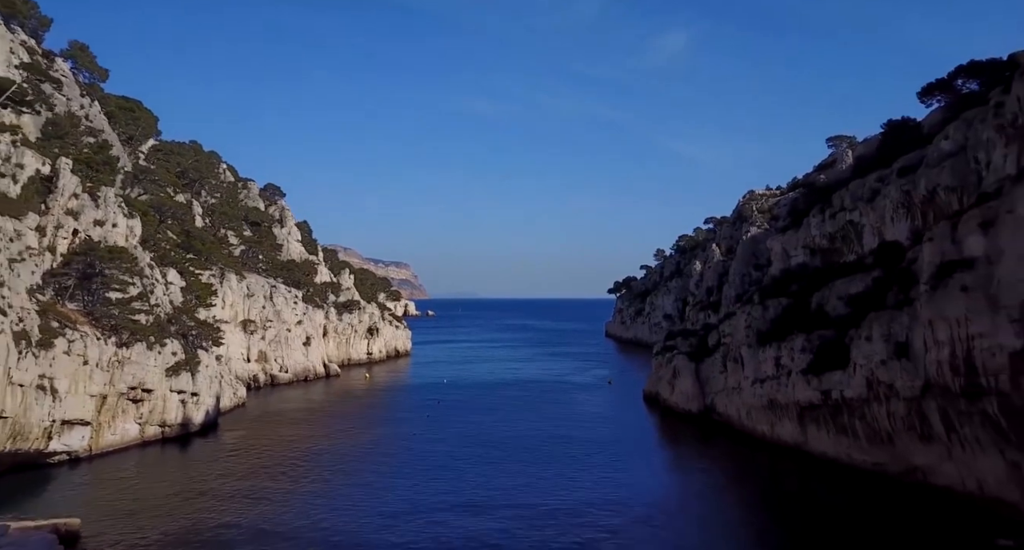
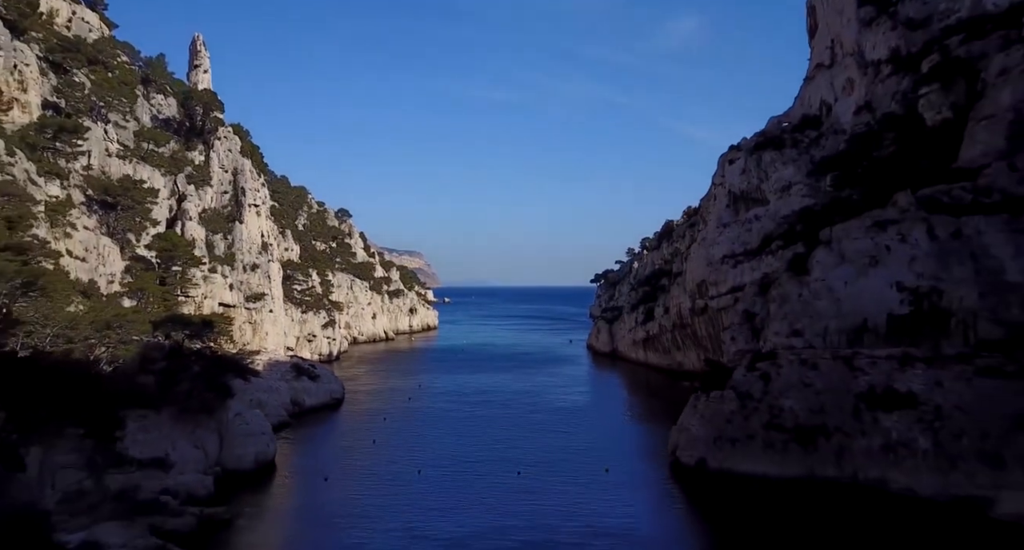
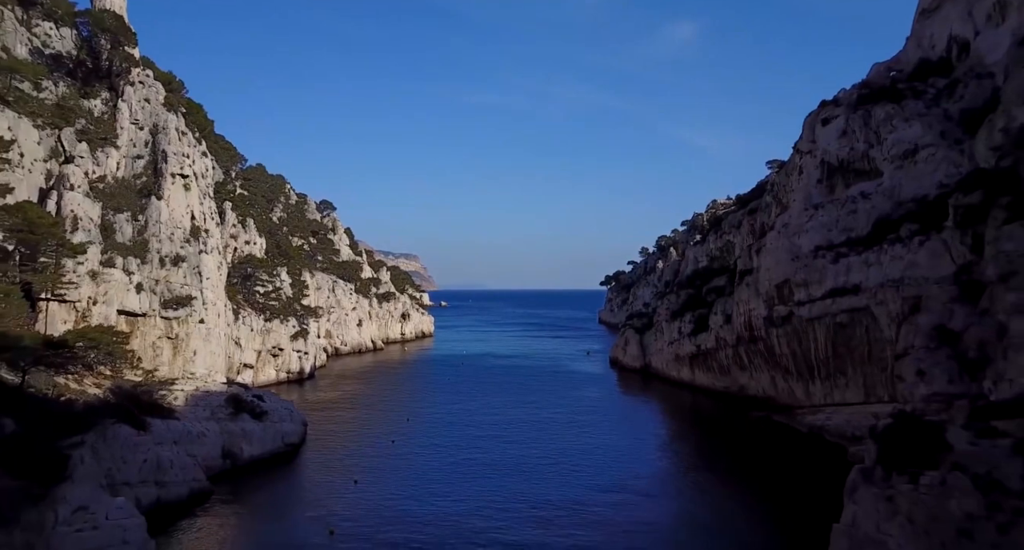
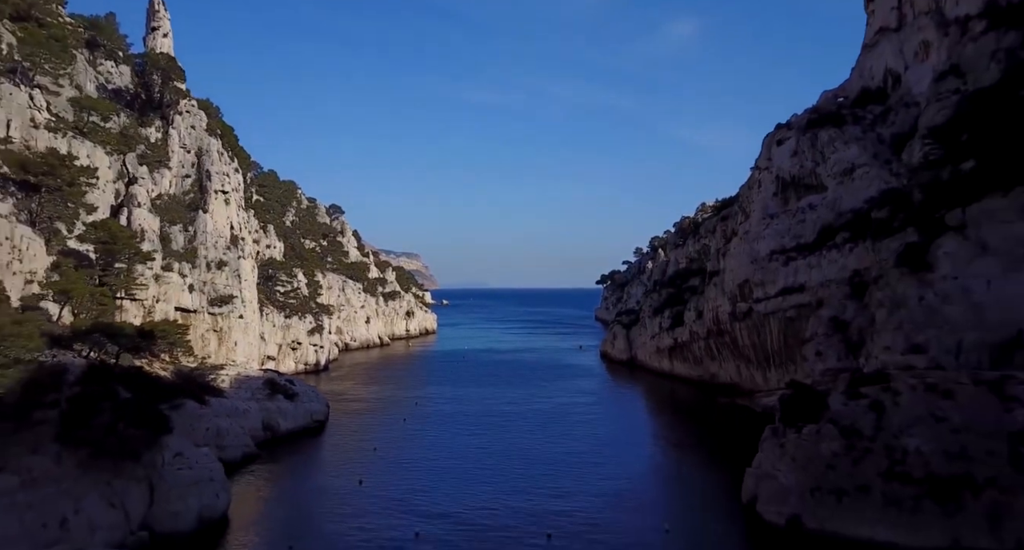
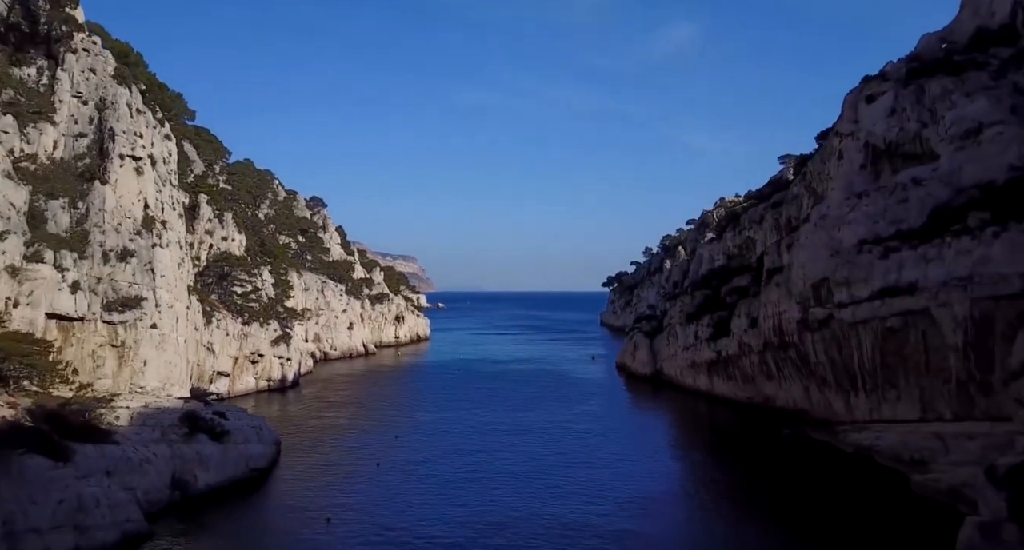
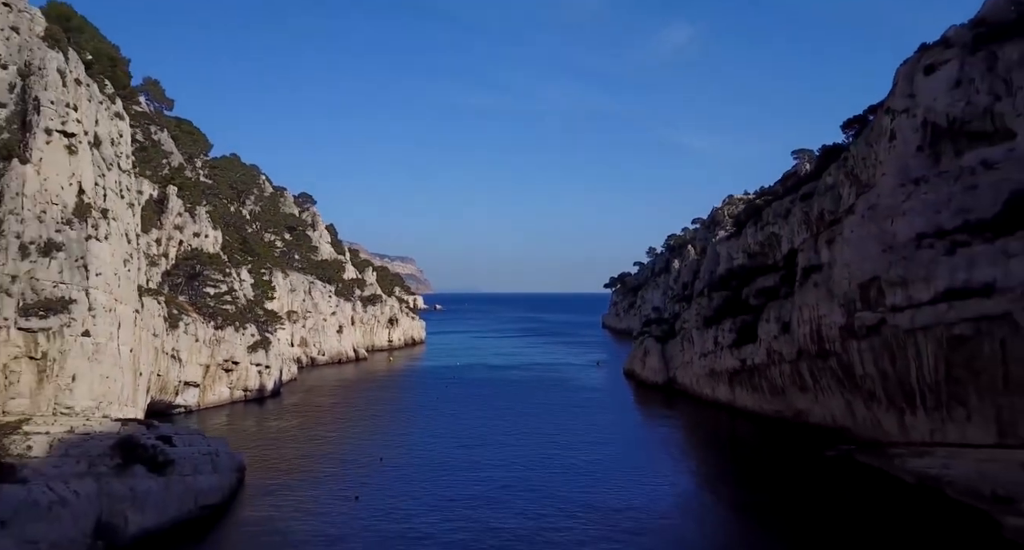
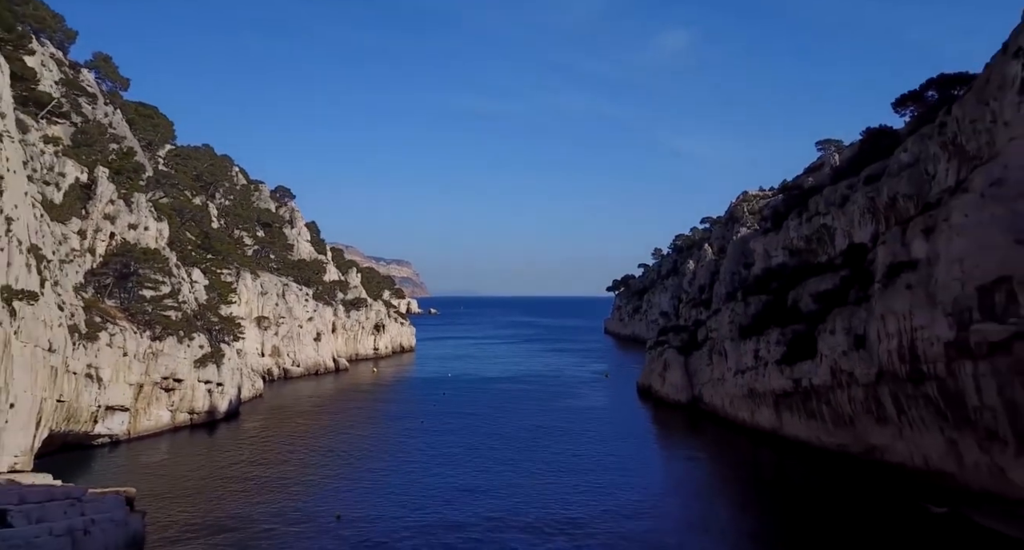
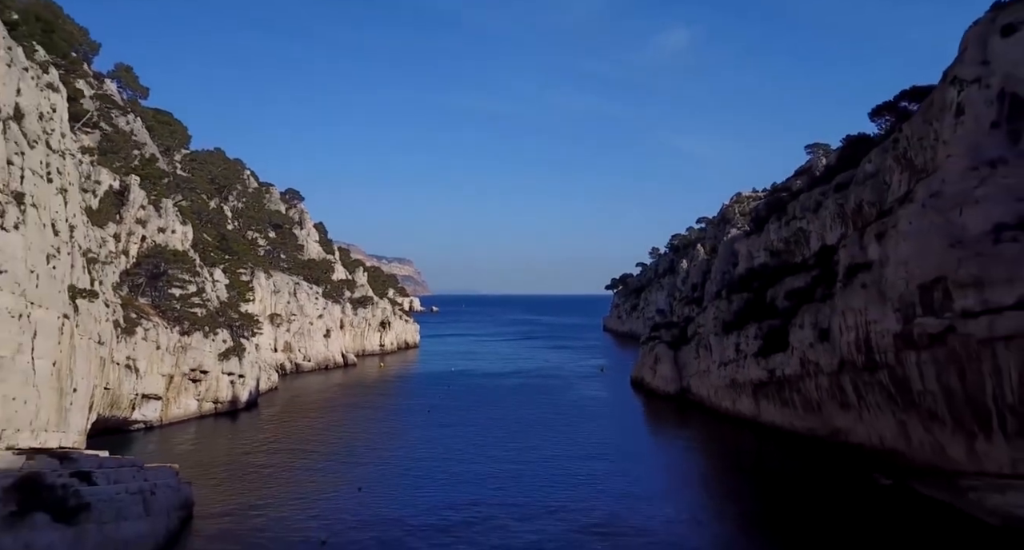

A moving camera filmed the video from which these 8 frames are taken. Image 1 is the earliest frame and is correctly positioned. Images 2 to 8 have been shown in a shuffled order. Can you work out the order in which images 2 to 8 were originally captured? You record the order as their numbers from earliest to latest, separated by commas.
7, 8, 6, 5, 3, 4, 2
